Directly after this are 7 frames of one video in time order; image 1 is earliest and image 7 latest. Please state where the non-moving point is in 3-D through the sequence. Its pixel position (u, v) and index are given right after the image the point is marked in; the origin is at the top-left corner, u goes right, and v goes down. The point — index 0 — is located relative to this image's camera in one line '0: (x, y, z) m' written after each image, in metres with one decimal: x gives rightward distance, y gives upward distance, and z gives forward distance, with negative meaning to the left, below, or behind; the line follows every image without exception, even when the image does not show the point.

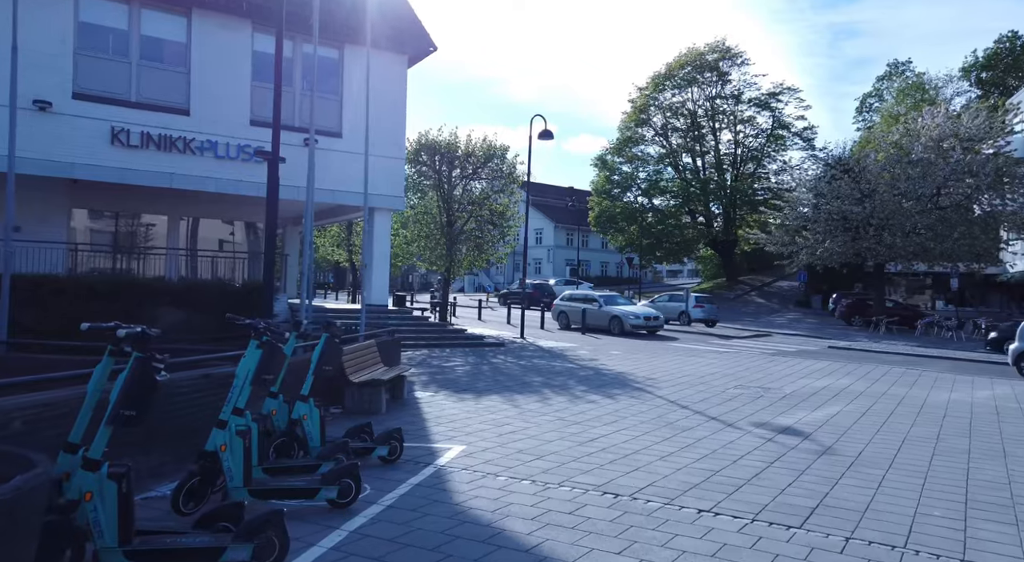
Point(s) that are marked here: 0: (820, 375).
0: (+6.0, -1.8, +16.4) m
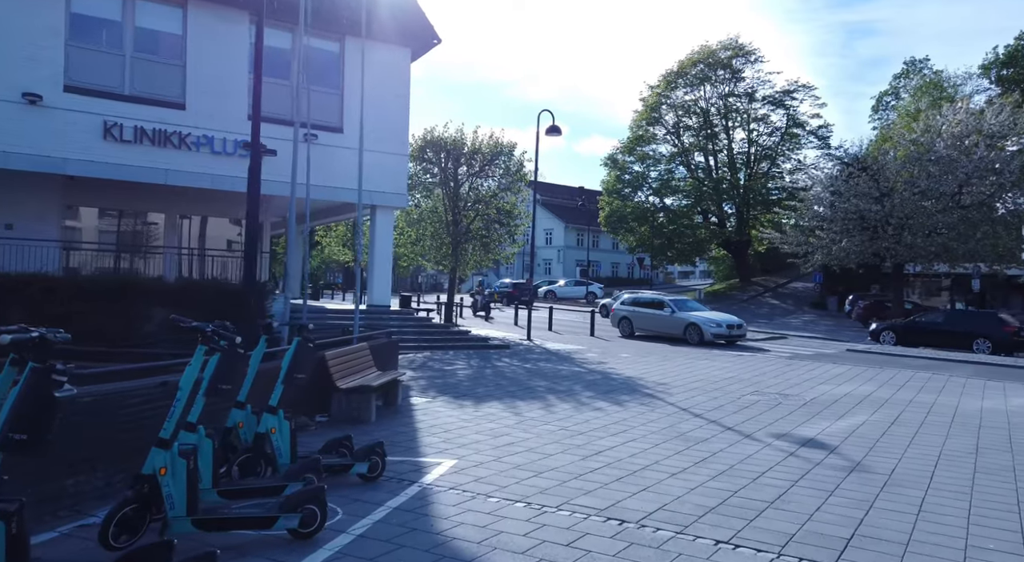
0: (+6.1, -1.9, +15.6) m
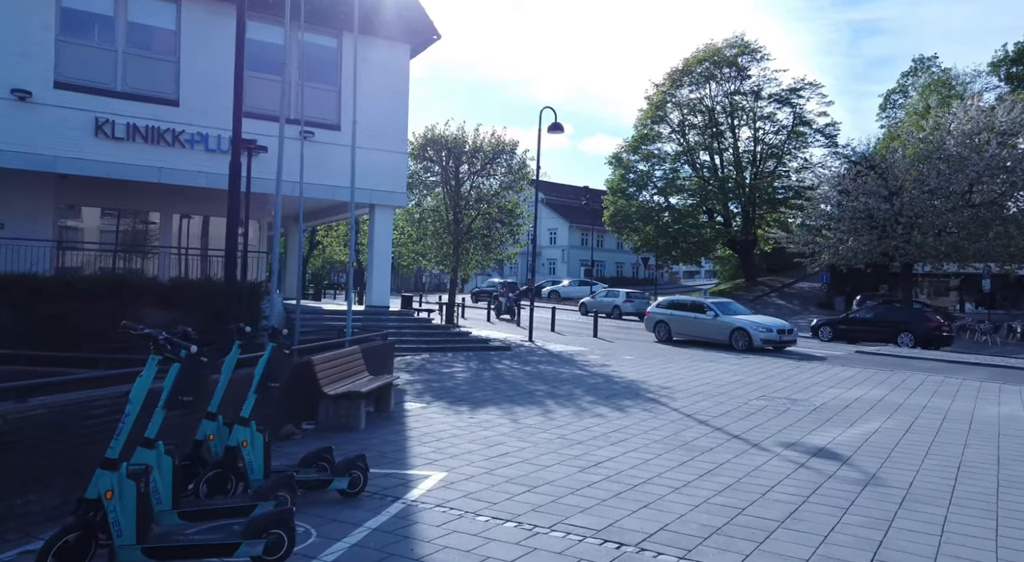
0: (+6.1, -1.9, +15.1) m
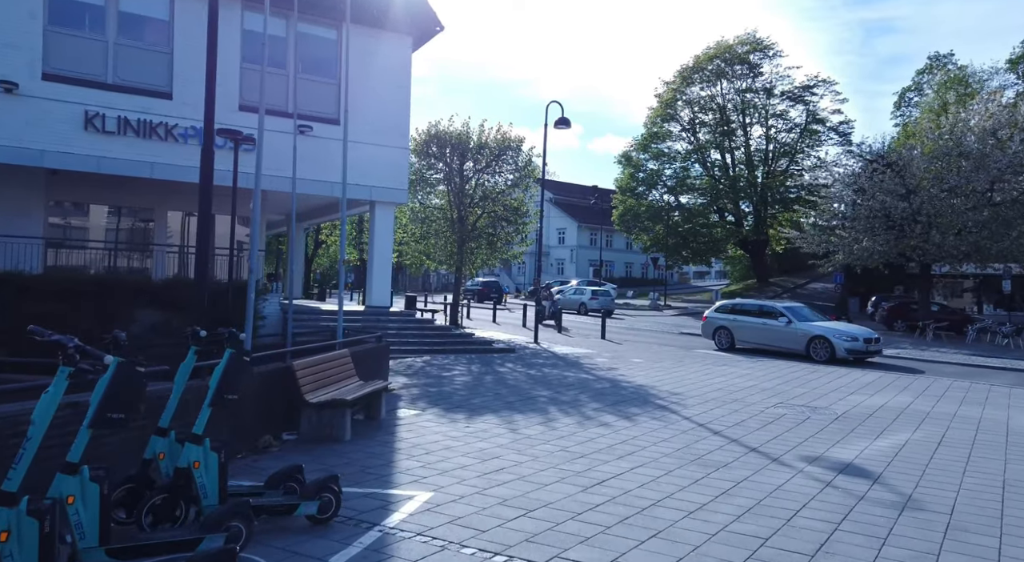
0: (+6.1, -1.9, +14.3) m
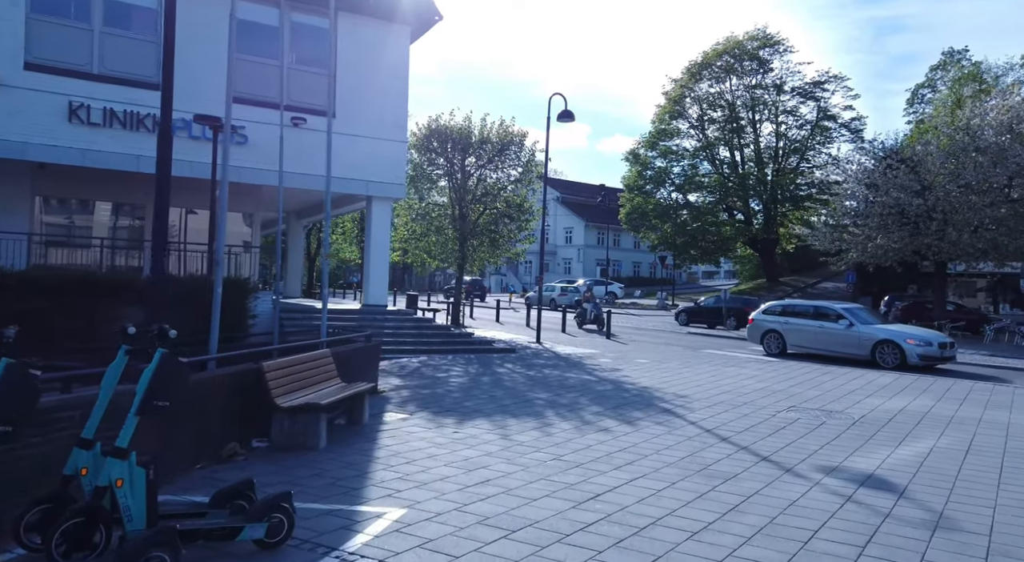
0: (+6.1, -1.8, +13.5) m
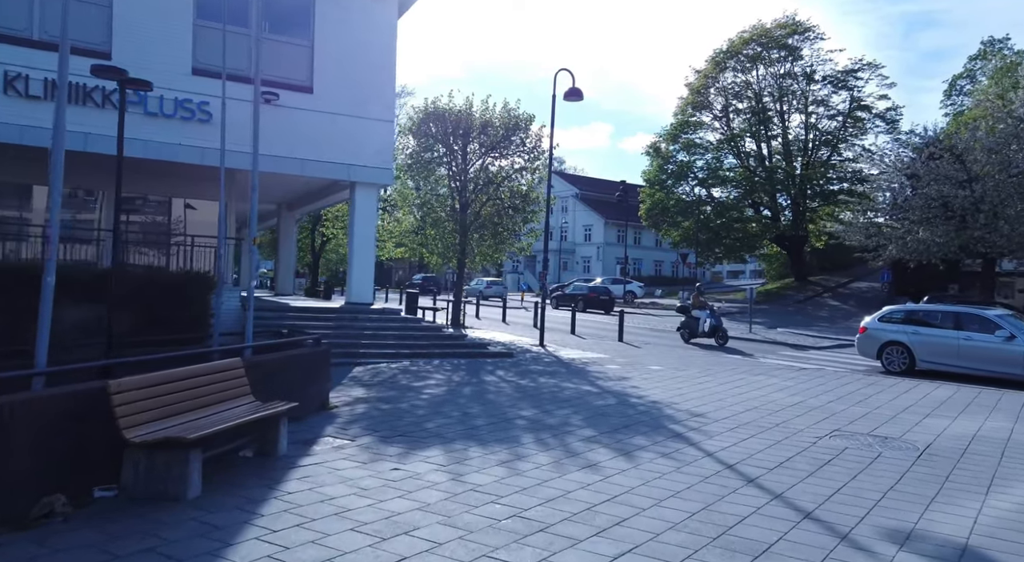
0: (+5.9, -1.7, +11.2) m
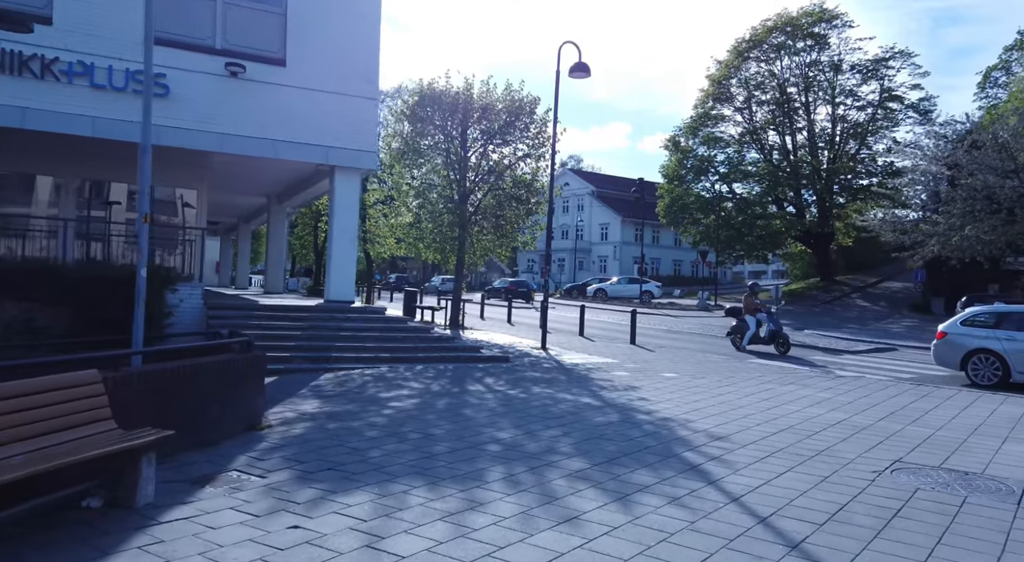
0: (+5.6, -1.7, +9.0) m
